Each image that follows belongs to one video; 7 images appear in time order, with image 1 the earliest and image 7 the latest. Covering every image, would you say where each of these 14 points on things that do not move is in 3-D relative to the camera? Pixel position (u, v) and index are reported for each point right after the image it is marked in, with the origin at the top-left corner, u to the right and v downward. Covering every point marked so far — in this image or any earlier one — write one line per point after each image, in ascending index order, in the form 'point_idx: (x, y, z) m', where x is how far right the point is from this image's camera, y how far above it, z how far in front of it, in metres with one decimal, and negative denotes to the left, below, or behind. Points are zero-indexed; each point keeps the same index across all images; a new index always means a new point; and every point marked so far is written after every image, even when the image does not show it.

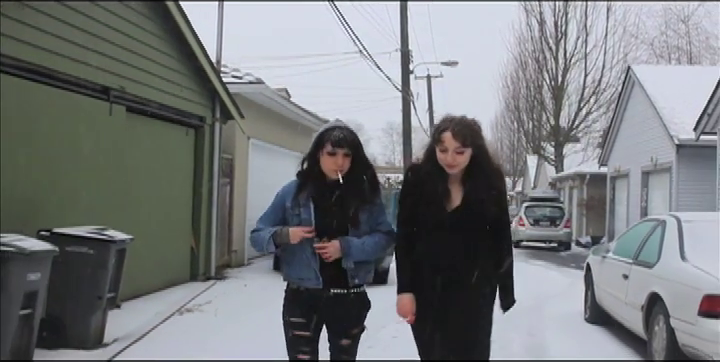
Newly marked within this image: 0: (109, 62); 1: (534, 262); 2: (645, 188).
0: (-2.5, +1.2, +7.4) m
1: (+3.8, -1.8, +16.7) m
2: (+6.5, -0.2, +17.2) m
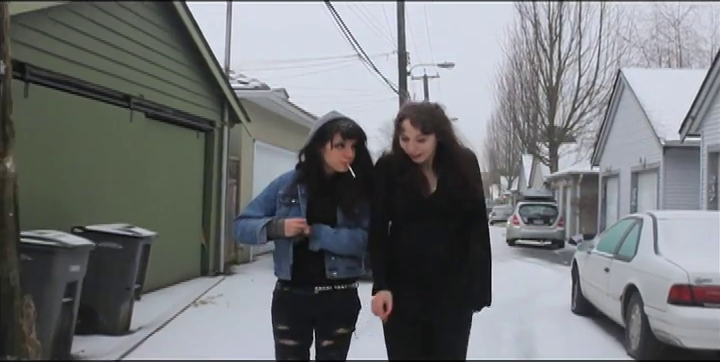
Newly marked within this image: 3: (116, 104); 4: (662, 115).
0: (-2.5, +1.2, +8.0) m
1: (+3.8, -1.8, +17.4) m
2: (+6.5, -0.2, +17.9) m
3: (-2.5, +0.8, +7.9) m
4: (+6.5, +1.4, +16.4) m
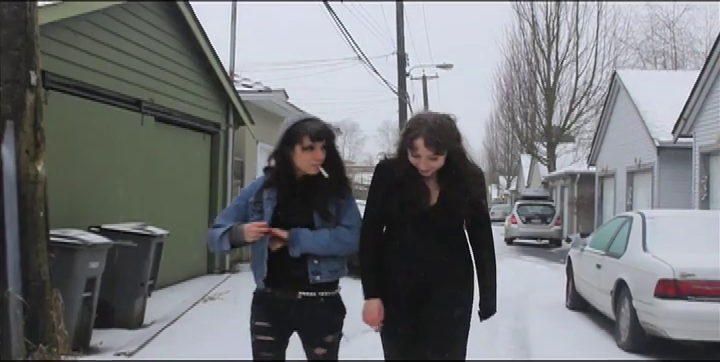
0: (-2.5, +1.2, +8.4) m
1: (+3.8, -1.8, +17.7) m
2: (+6.5, -0.2, +18.2) m
3: (-2.5, +0.8, +8.3) m
4: (+6.5, +1.4, +16.7) m
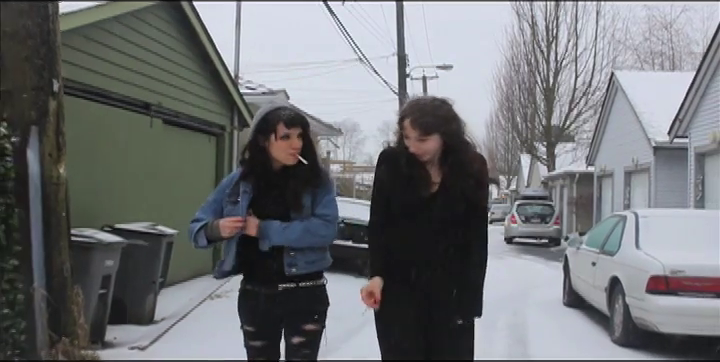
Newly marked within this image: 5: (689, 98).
0: (-2.4, +1.1, +8.6) m
1: (+3.9, -1.8, +18.0) m
2: (+6.5, -0.1, +18.5) m
3: (-2.5, +0.8, +8.5) m
4: (+6.5, +1.4, +17.0) m
5: (+5.8, +1.5, +13.6) m
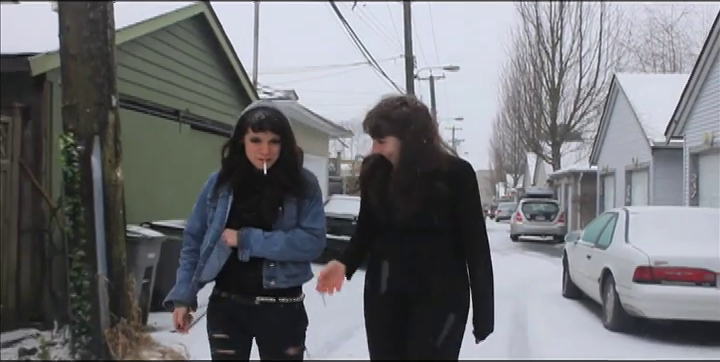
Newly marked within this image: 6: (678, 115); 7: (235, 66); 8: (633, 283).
0: (-2.3, +1.1, +9.4) m
1: (+4.1, -1.8, +18.7) m
2: (+6.7, -0.1, +19.1) m
3: (-2.3, +0.8, +9.3) m
4: (+6.7, +1.5, +17.7) m
5: (+6.0, +1.5, +14.3) m
6: (+6.1, +1.3, +14.7) m
7: (-1.8, +1.7, +11.2) m
8: (+2.6, -1.0, +7.2) m
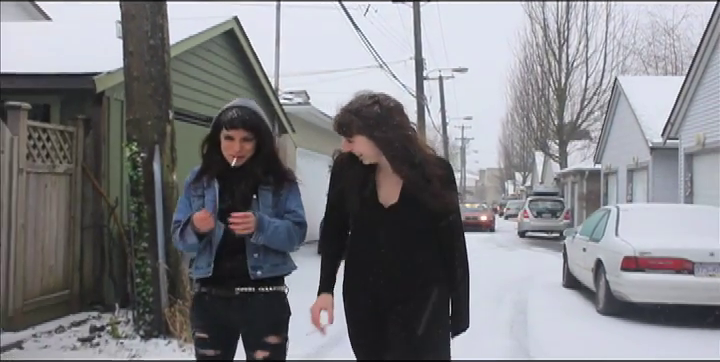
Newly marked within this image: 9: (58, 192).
0: (-2.1, +1.1, +10.3) m
1: (+4.5, -1.7, +19.6) m
2: (+7.1, -0.1, +20.0) m
3: (-2.1, +0.8, +10.2) m
4: (+7.0, +1.5, +18.5) m
5: (+6.3, +1.5, +15.1) m
6: (+6.4, +1.3, +15.5) m
7: (-1.6, +1.7, +12.1) m
8: (+2.8, -1.0, +8.1) m
9: (-2.8, -0.1, +7.1) m
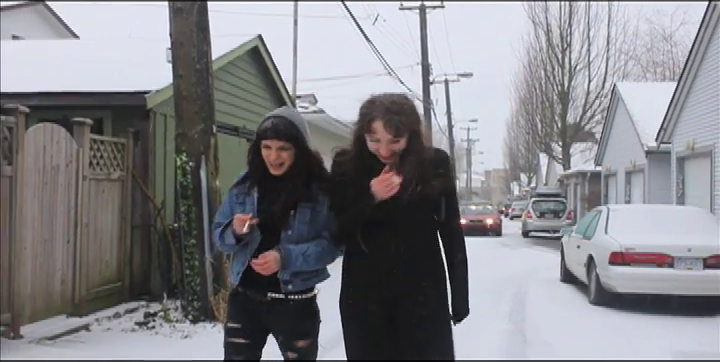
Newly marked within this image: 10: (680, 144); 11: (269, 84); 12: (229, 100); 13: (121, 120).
0: (-1.9, +1.1, +11.3) m
1: (+4.7, -1.8, +20.5) m
2: (+7.4, -0.1, +20.9) m
3: (-1.9, +0.7, +11.3) m
4: (+7.3, +1.5, +19.5) m
5: (+6.5, +1.5, +16.1) m
6: (+6.6, +1.2, +16.5) m
7: (-1.4, +1.6, +13.1) m
8: (+3.0, -1.0, +9.1) m
9: (-2.6, -0.2, +8.2) m
10: (+6.7, +0.7, +15.9) m
11: (-1.6, +1.7, +12.9) m
12: (-1.9, +1.2, +11.1) m
13: (-2.7, +0.7, +8.6) m
